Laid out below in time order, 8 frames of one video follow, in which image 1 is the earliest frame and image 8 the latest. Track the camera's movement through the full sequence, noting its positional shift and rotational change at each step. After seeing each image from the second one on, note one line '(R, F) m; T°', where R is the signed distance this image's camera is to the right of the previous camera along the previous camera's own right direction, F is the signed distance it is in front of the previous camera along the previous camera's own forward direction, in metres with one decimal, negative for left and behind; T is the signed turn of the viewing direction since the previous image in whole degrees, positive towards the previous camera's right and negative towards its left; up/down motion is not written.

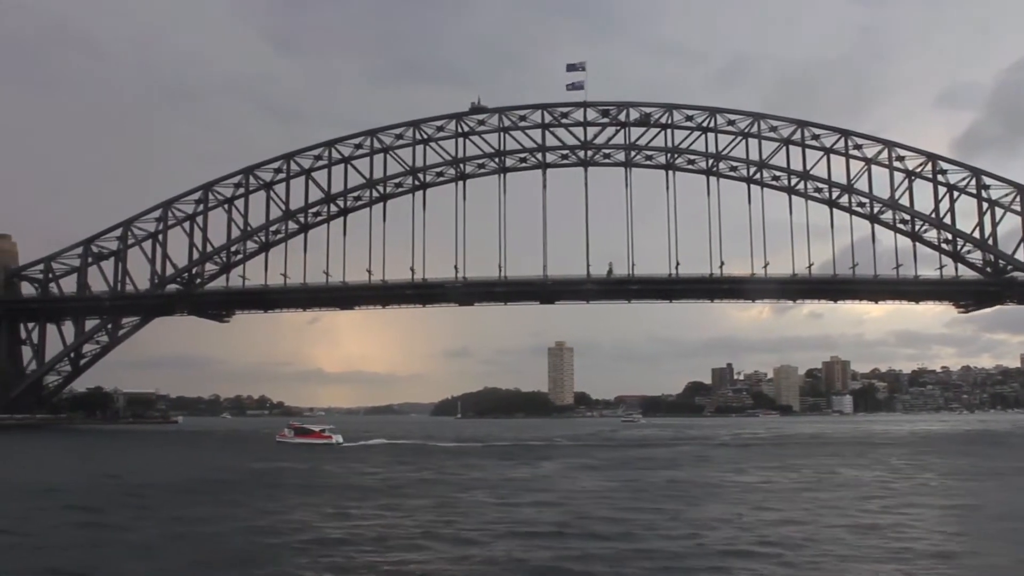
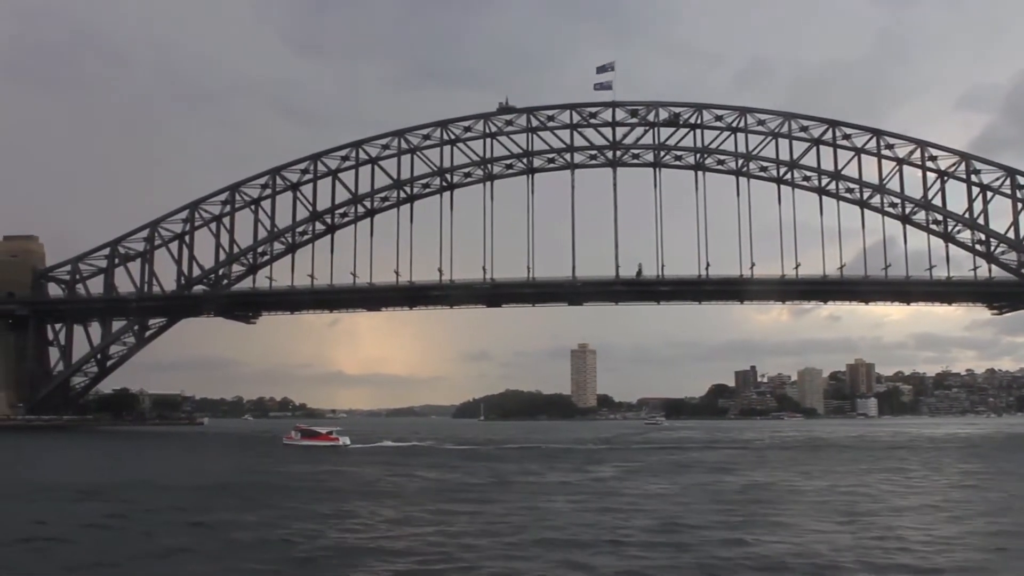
(-0.5, +0.3) m; -1°
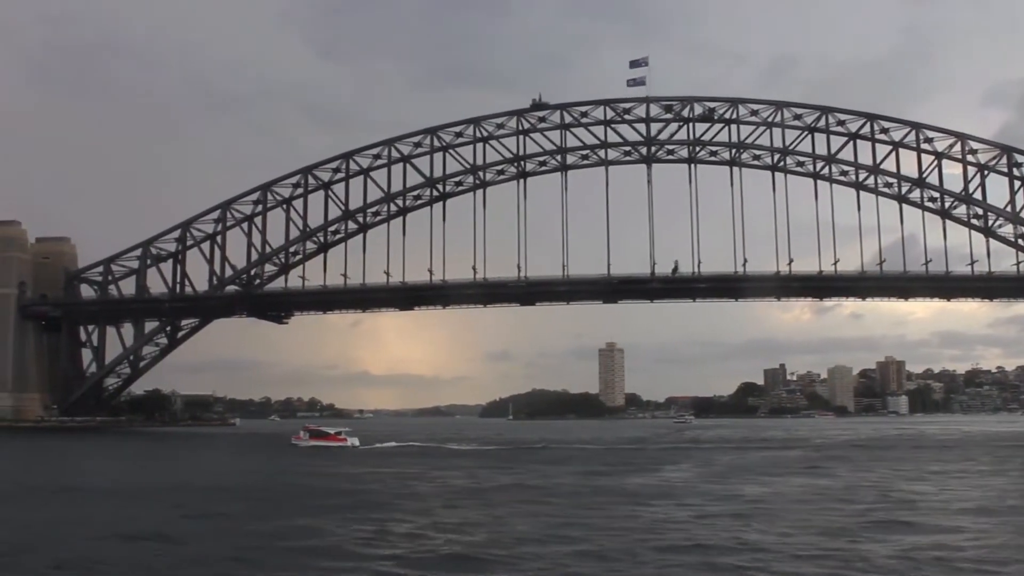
(-0.7, +0.4) m; -1°
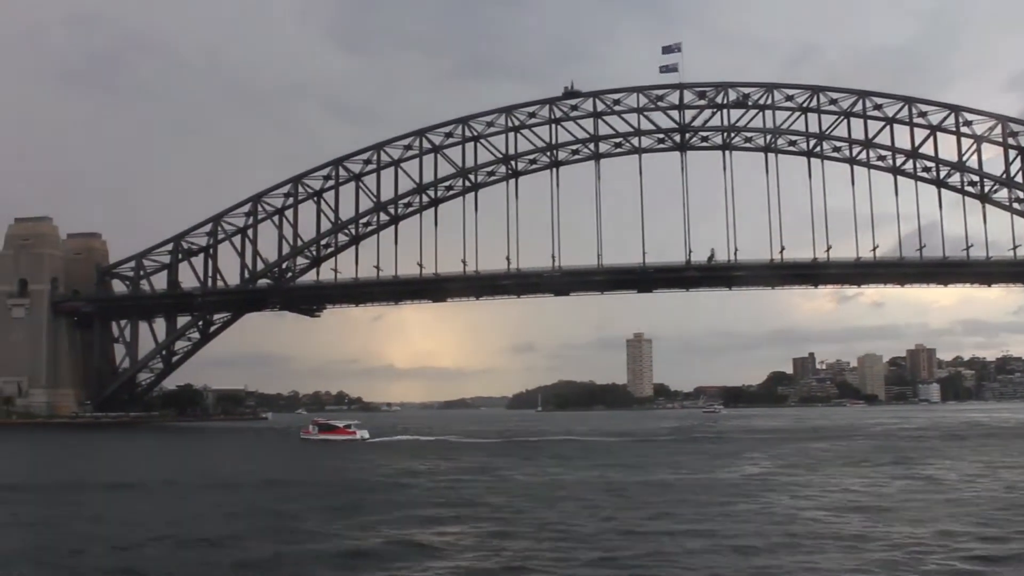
(-0.7, +0.4) m; -1°
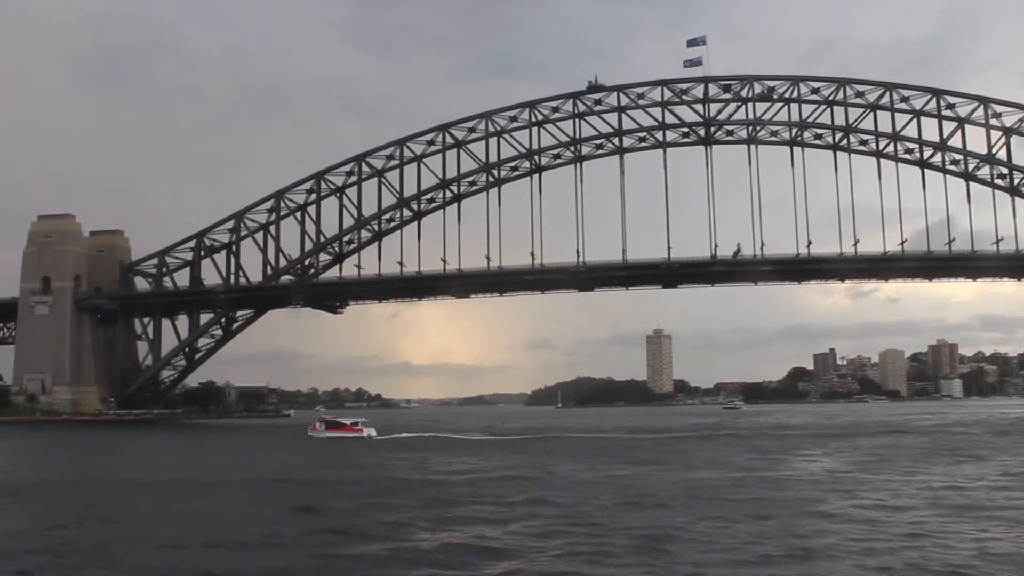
(-0.5, +0.3) m; -1°
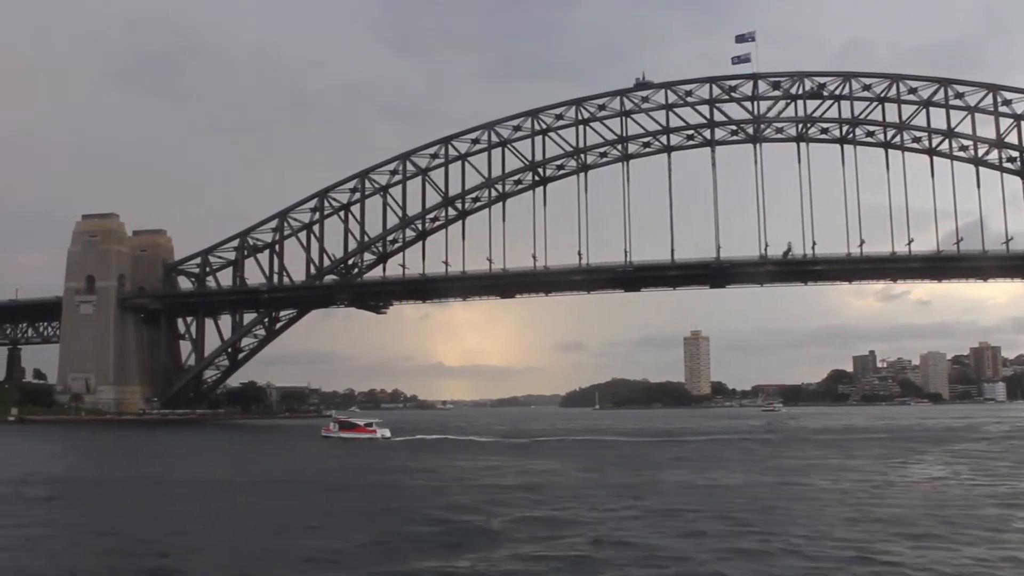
(-0.8, +0.4) m; -1°
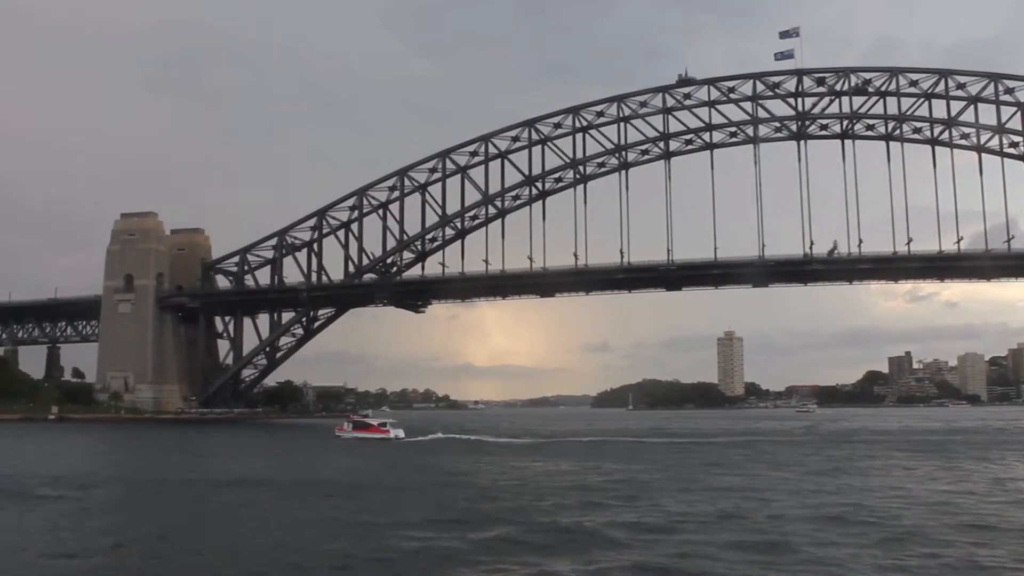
(-0.7, +0.4) m; -1°
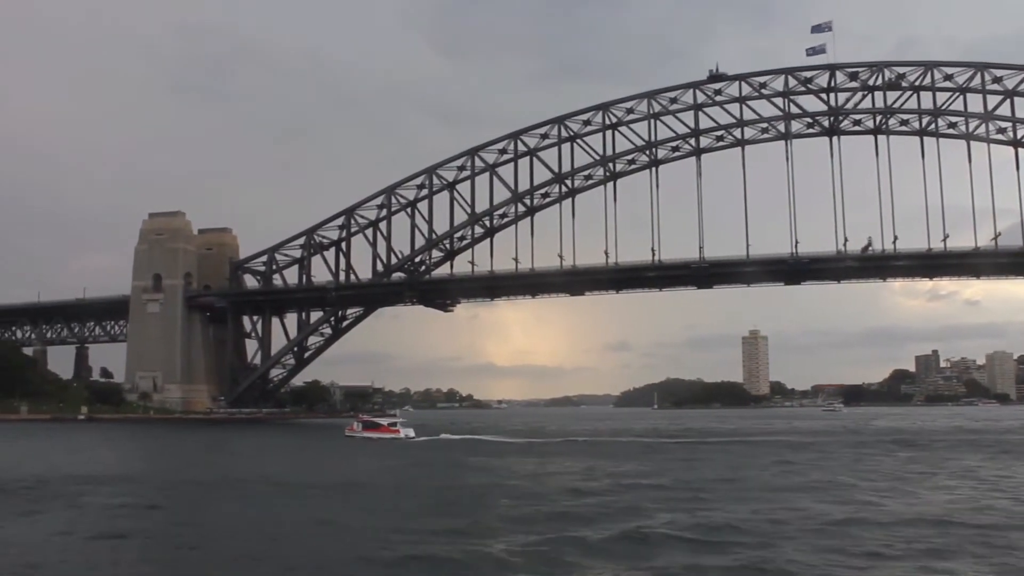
(-0.6, +0.3) m; -1°
